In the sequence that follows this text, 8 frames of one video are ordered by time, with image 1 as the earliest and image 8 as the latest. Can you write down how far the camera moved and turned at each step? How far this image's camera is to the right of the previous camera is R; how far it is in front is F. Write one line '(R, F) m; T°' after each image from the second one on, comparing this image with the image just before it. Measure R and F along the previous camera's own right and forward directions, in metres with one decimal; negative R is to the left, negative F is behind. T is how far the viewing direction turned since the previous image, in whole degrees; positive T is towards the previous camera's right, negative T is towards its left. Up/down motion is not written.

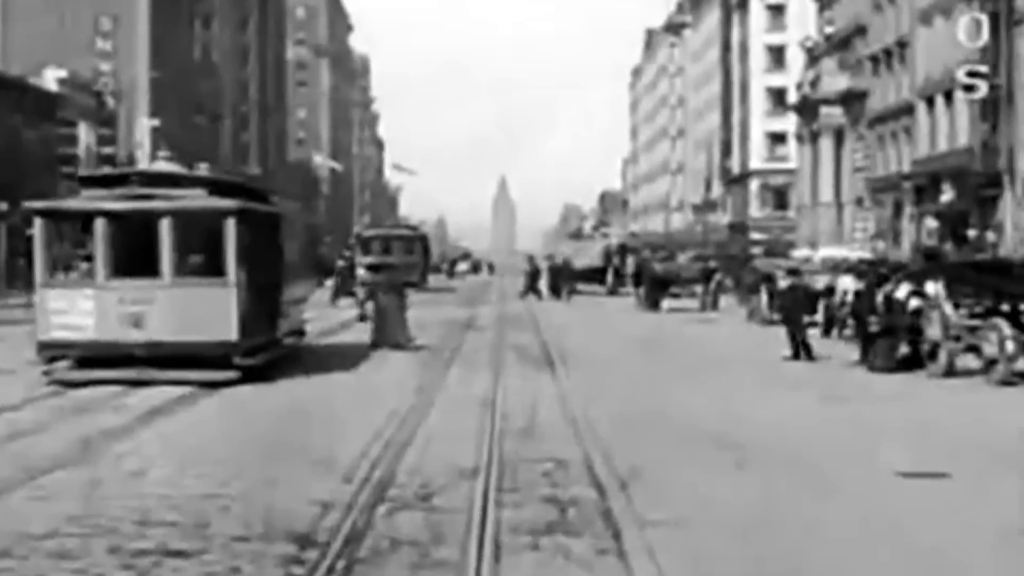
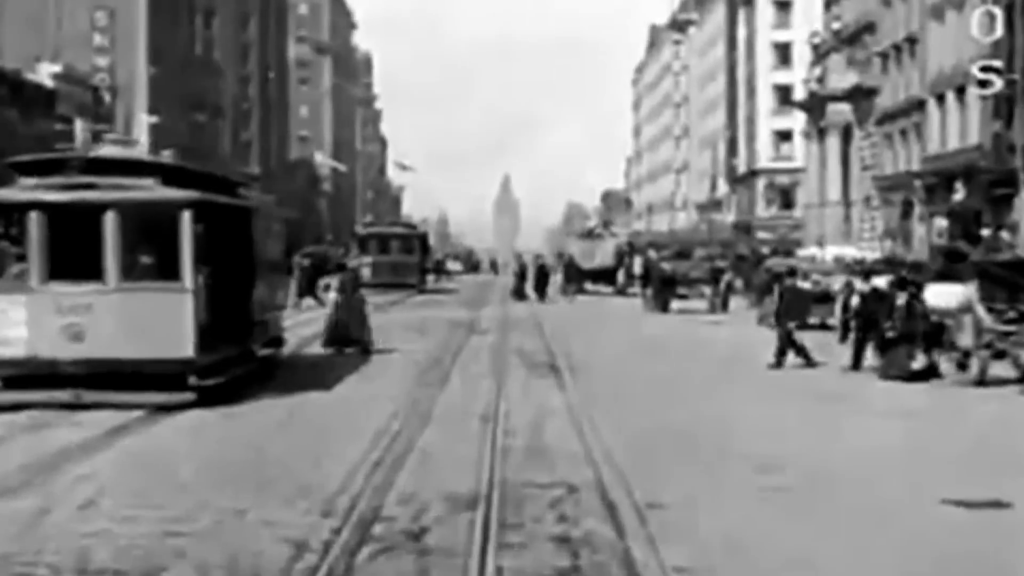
(0.0, +1.6) m; 0°
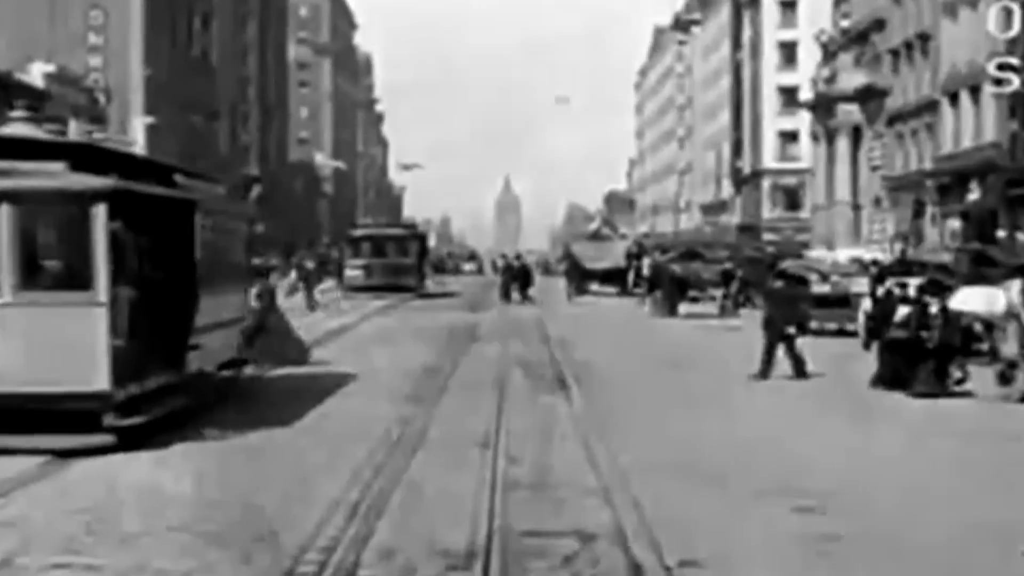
(0.0, +2.0) m; 0°
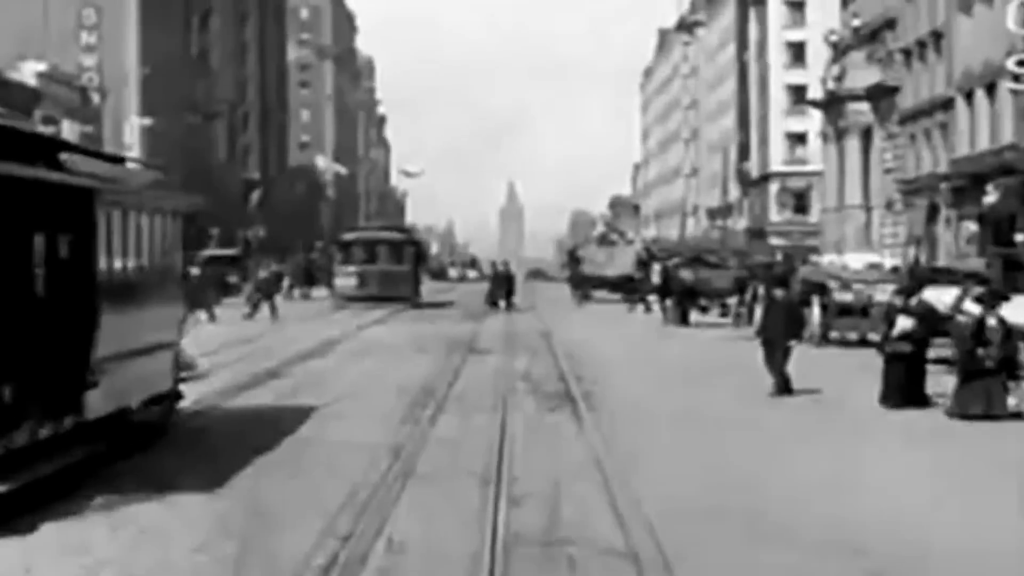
(0.0, +2.3) m; 0°
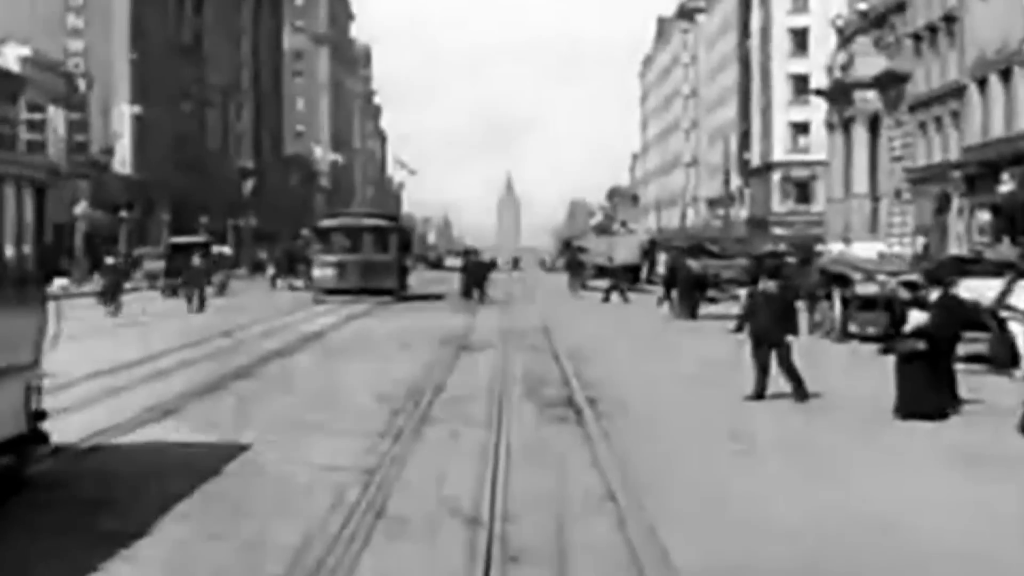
(0.0, +2.6) m; 0°
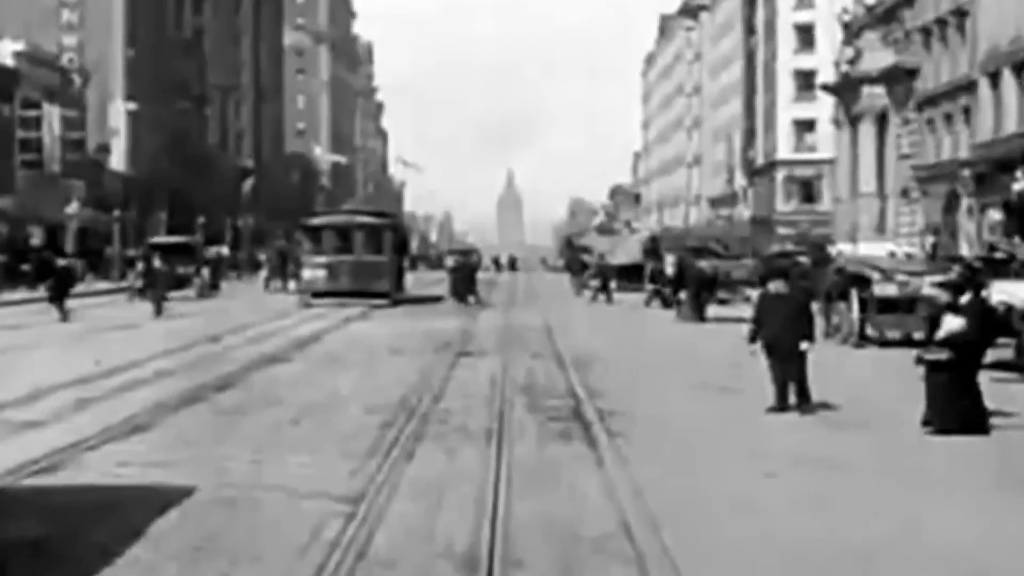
(0.0, +1.5) m; 0°
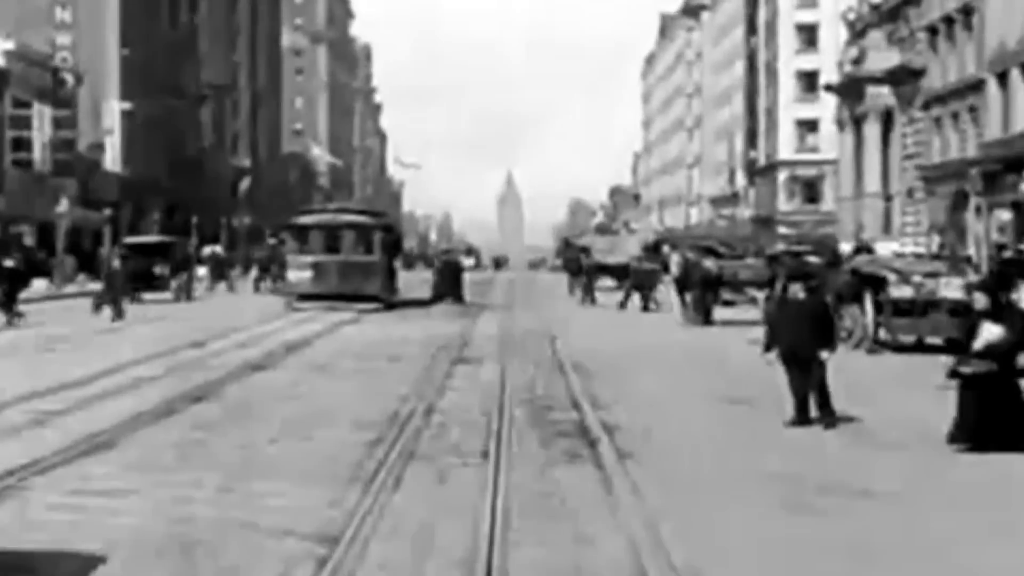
(0.0, +1.4) m; 0°
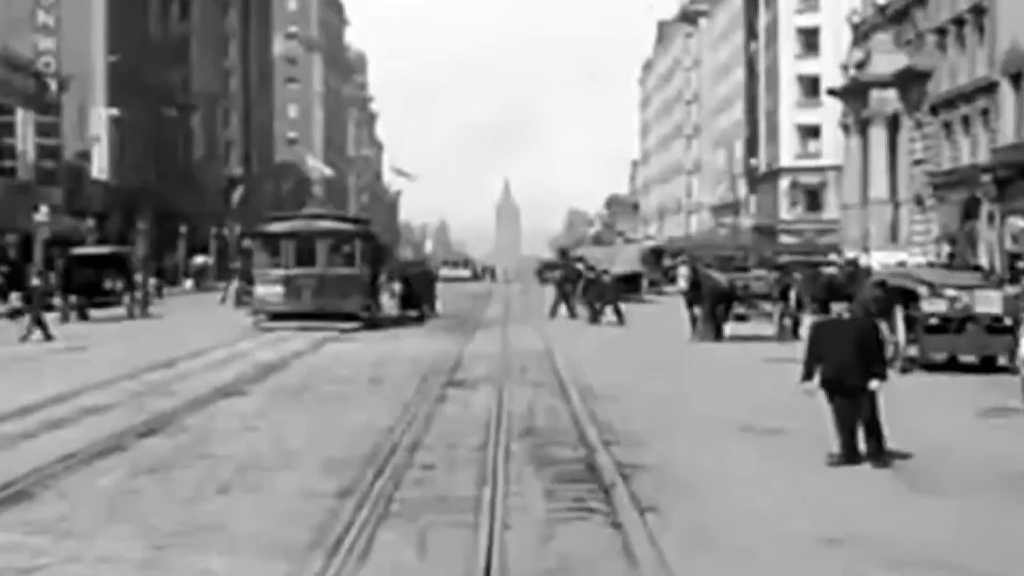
(0.0, +2.5) m; 0°
